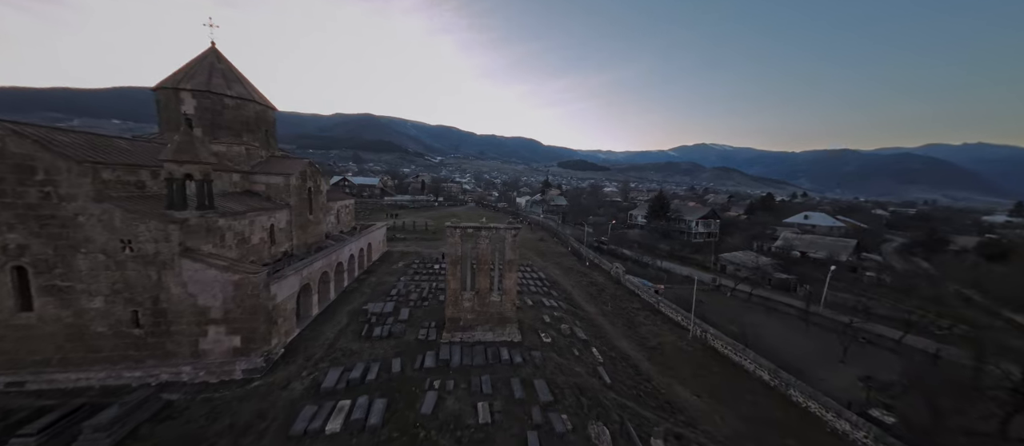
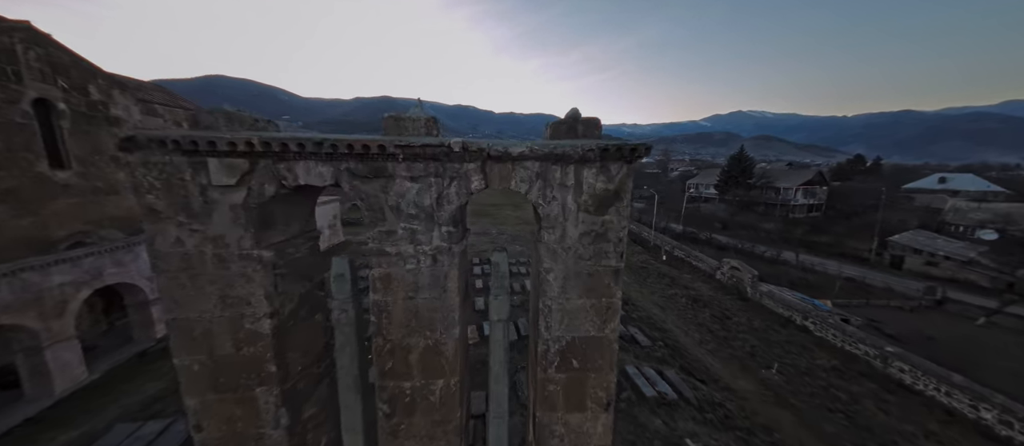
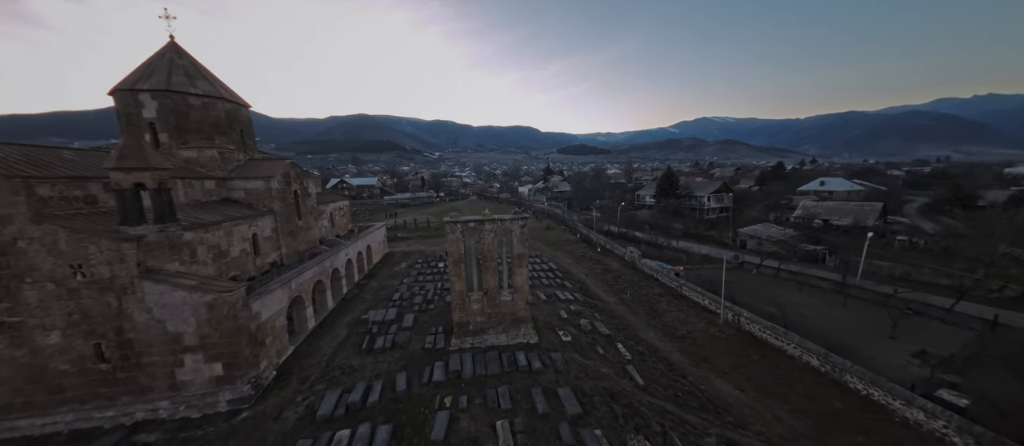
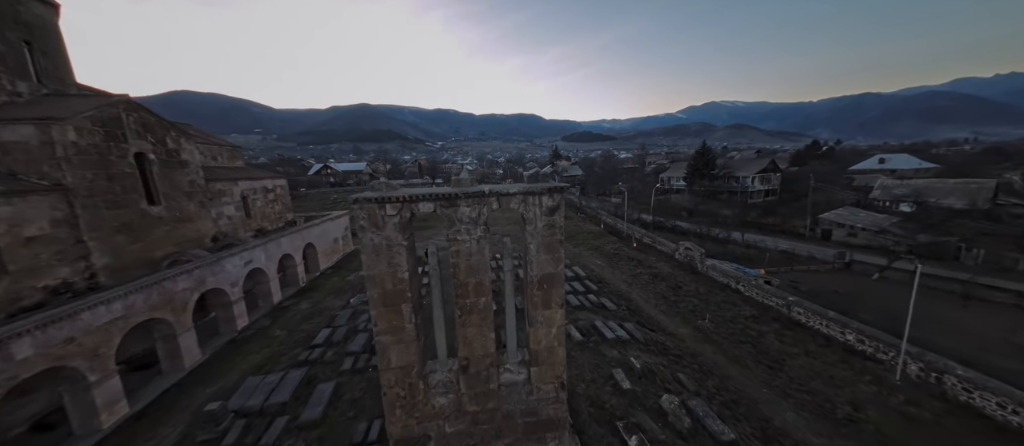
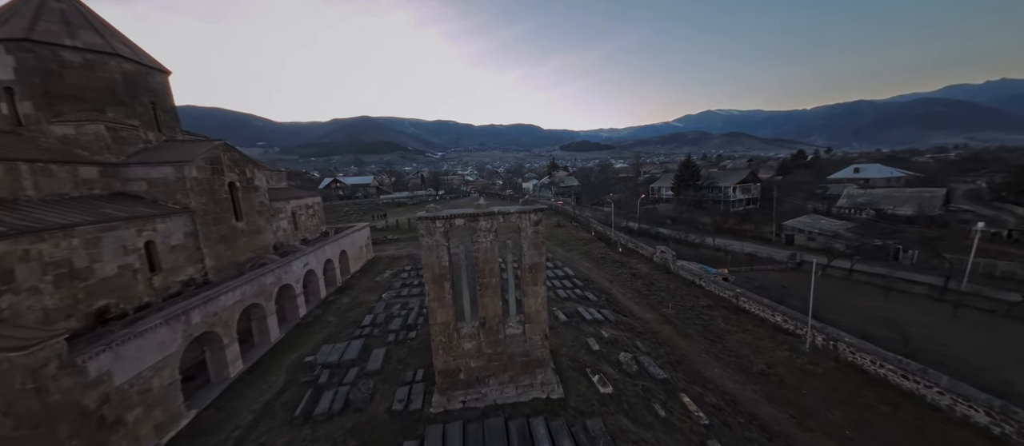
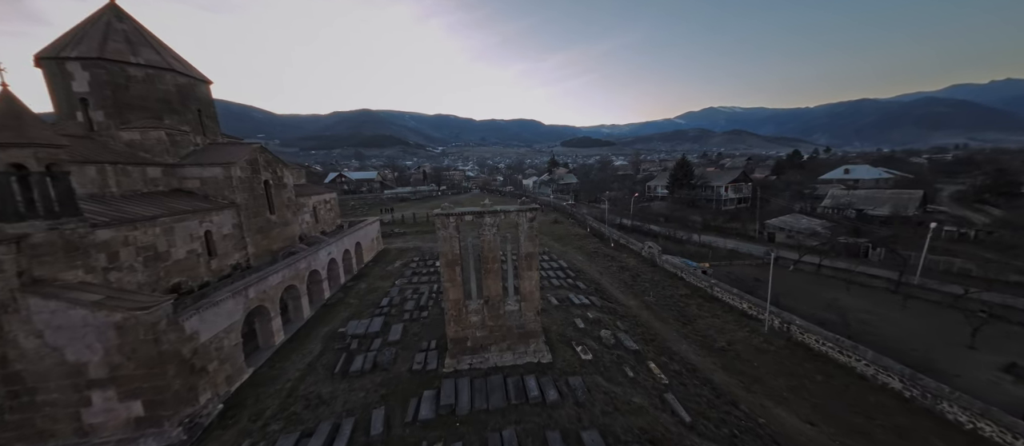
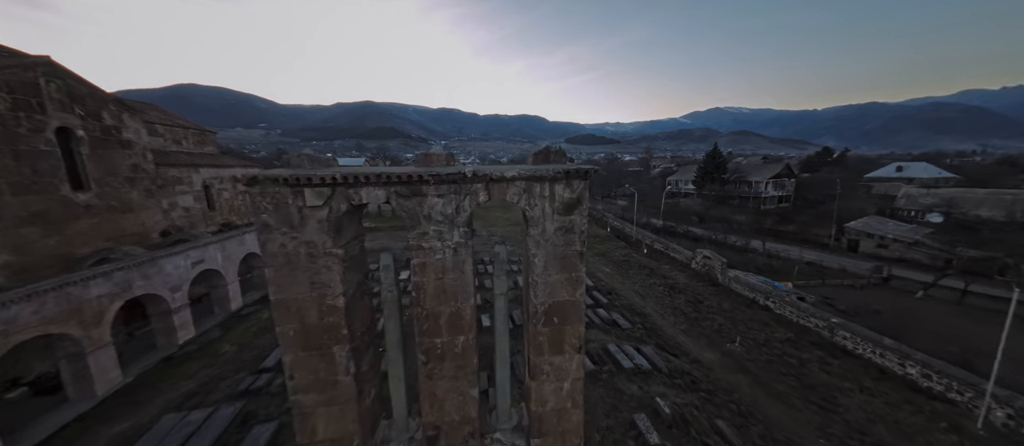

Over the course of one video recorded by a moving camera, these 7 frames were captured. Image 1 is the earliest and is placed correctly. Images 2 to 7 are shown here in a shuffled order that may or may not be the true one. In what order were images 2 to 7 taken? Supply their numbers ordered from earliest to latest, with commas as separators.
3, 6, 5, 4, 7, 2
